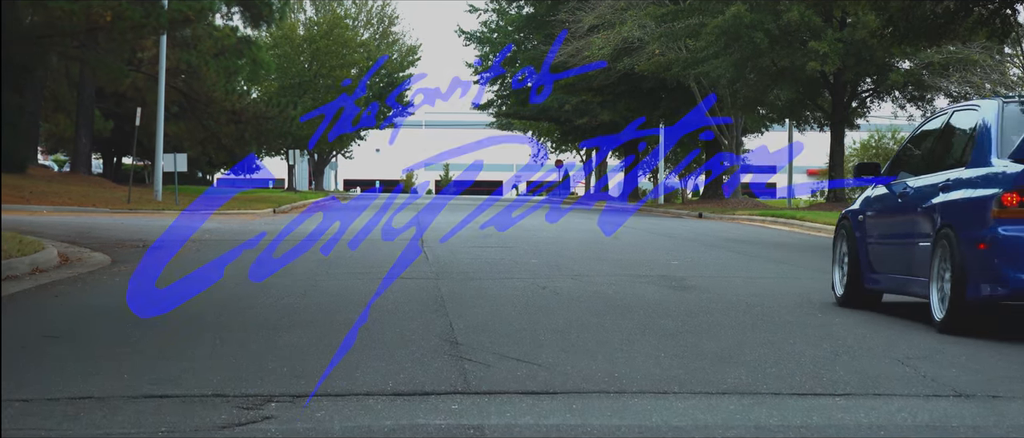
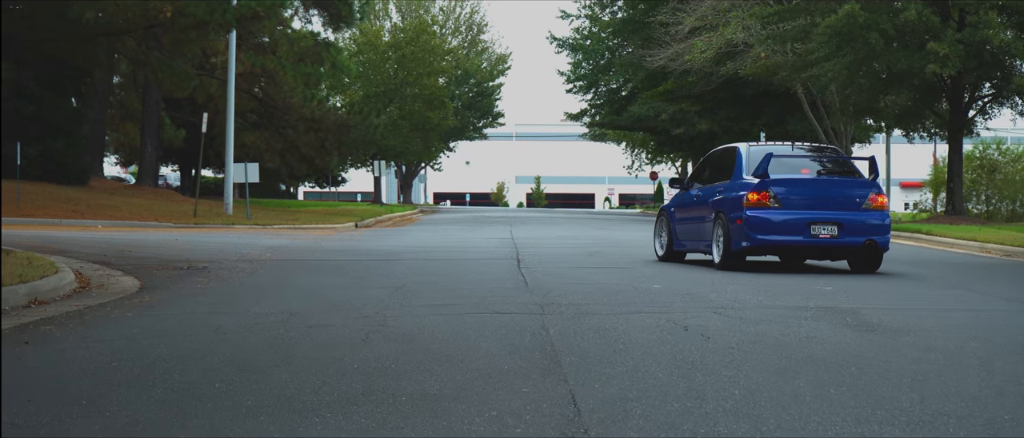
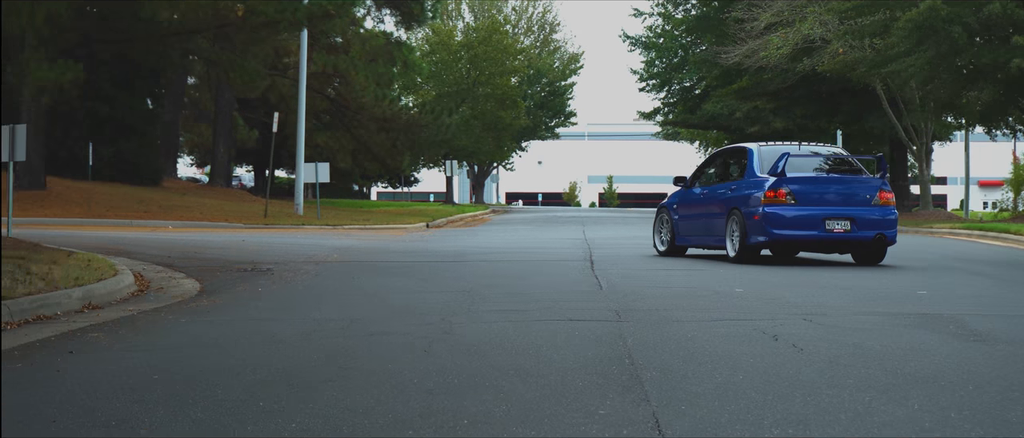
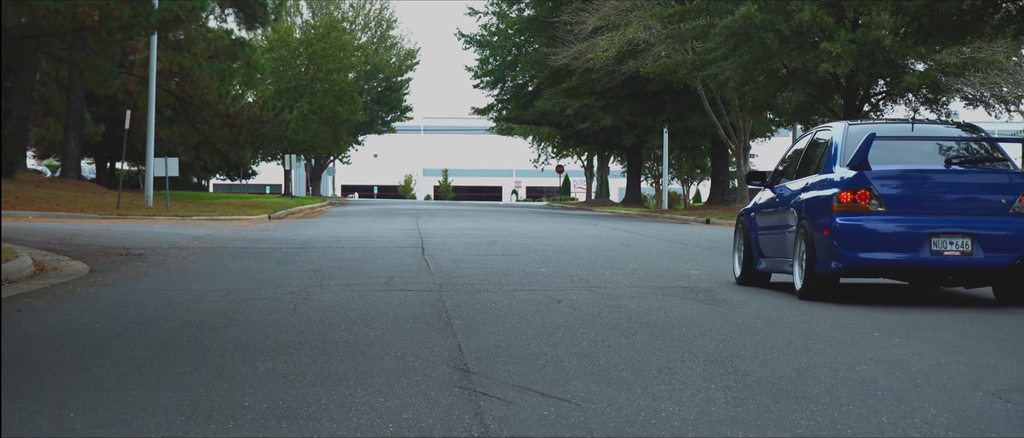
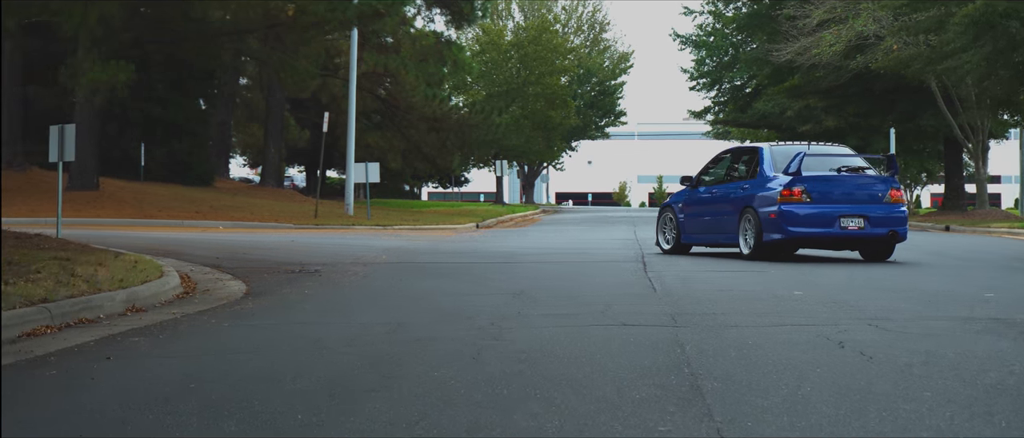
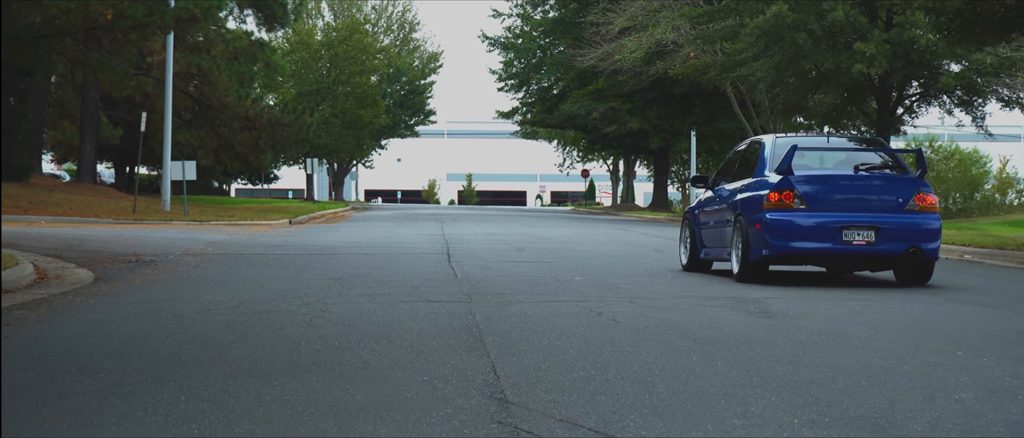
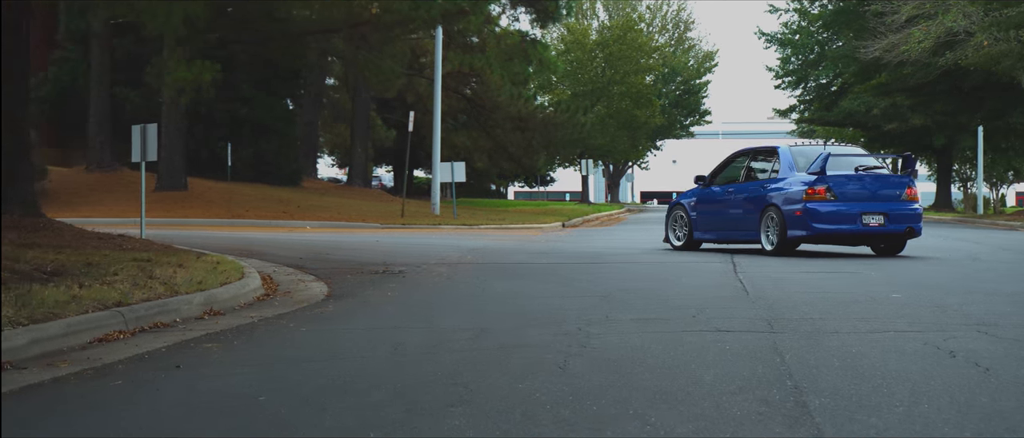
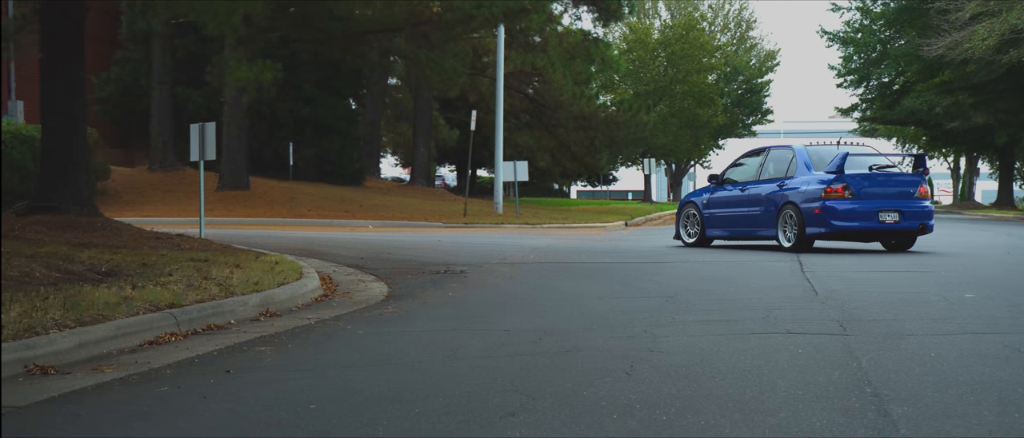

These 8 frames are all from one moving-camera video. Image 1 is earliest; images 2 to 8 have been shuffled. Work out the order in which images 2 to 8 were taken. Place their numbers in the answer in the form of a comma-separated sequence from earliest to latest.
4, 6, 2, 3, 5, 7, 8
